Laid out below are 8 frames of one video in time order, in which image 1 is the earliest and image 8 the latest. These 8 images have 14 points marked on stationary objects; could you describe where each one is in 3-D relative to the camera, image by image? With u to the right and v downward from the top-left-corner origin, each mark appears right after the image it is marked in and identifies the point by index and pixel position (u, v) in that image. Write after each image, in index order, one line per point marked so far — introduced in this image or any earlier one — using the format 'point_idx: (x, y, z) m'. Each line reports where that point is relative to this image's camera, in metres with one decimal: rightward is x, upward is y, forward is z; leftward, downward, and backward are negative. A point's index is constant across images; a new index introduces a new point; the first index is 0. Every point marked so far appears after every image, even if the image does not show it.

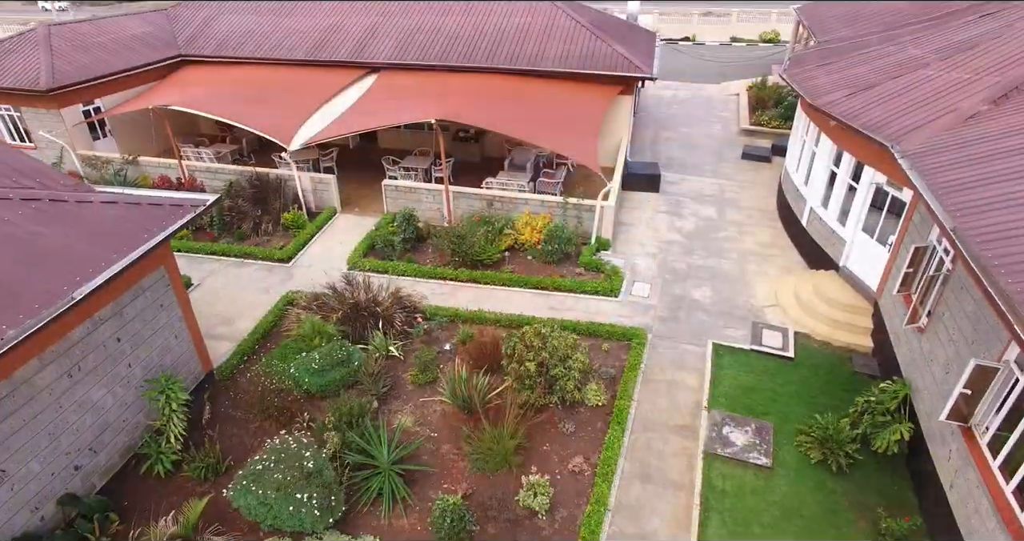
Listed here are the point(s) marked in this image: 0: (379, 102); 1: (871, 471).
0: (-5.8, +7.4, +17.9) m
1: (+8.1, -4.5, +9.2) m
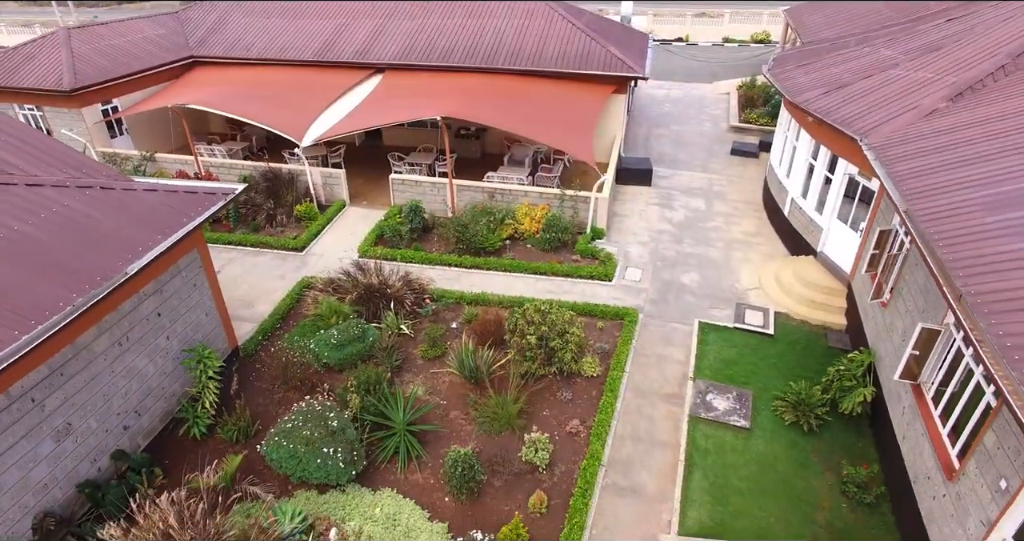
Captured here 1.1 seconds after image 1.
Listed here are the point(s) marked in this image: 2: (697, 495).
0: (-5.8, +7.9, +18.8) m
1: (+8.2, -4.0, +10.2) m
2: (+4.2, -5.1, +9.2) m
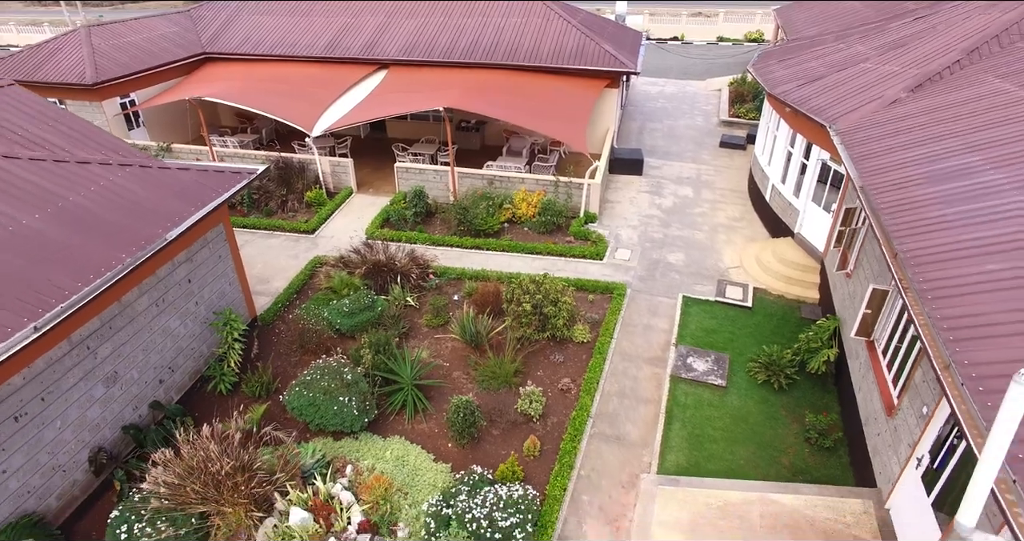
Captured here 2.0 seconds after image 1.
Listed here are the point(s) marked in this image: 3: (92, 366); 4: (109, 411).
0: (-5.9, +8.6, +19.9) m
1: (+8.1, -3.3, +11.3) m
2: (+4.1, -4.3, +10.3) m
3: (-9.2, -2.1, +8.9) m
4: (-9.2, -3.2, +9.3) m
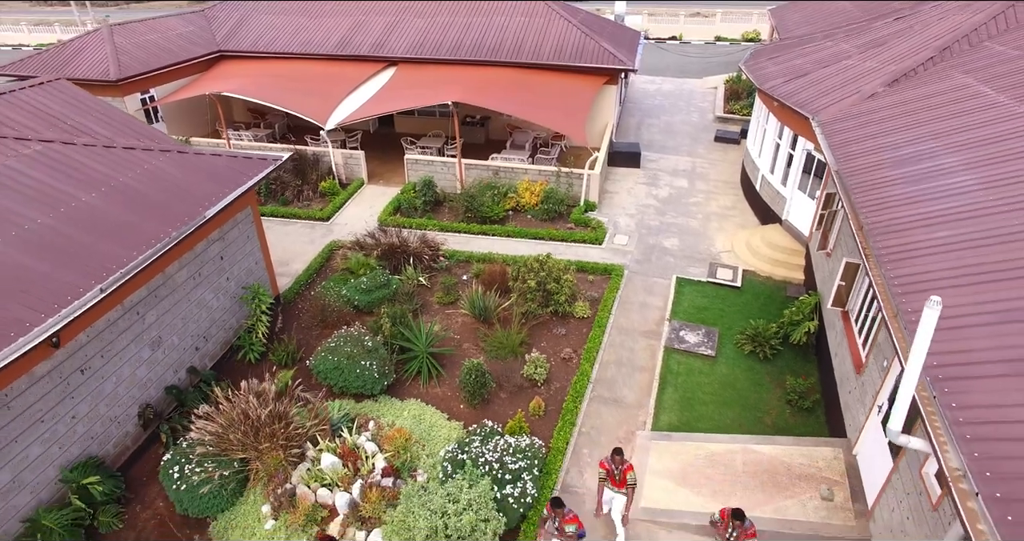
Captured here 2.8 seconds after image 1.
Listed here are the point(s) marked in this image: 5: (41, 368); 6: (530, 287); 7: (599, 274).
0: (-5.7, +9.3, +20.9) m
1: (+8.3, -2.6, +12.2) m
2: (+4.3, -3.7, +11.2) m
3: (-9.0, -1.4, +9.8) m
4: (-9.0, -2.5, +10.2) m
5: (-9.4, -1.9, +8.1) m
6: (+0.6, -0.5, +13.0) m
7: (+3.2, -0.2, +14.9) m
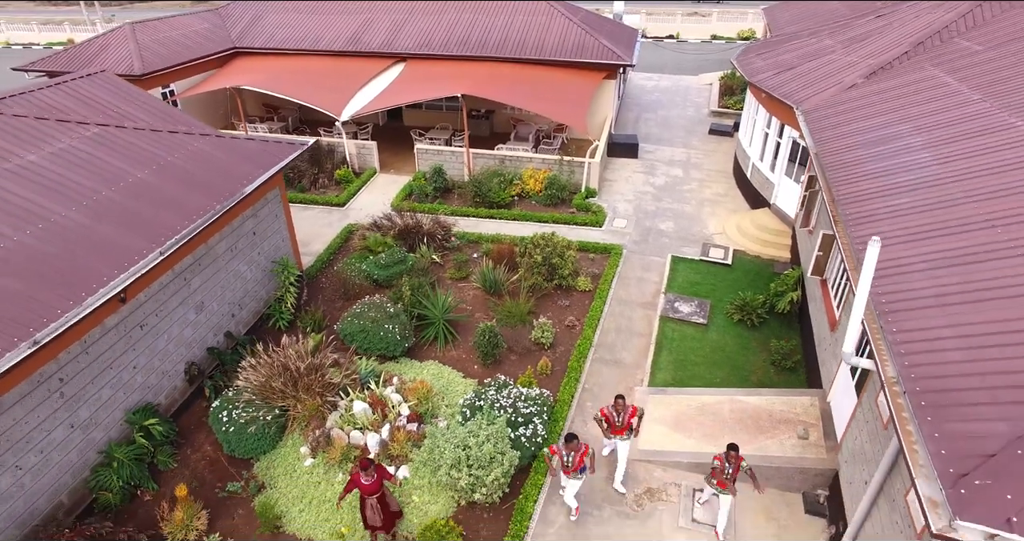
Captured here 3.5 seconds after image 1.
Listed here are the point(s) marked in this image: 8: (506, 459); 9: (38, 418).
0: (-5.5, +10.1, +22.0) m
1: (+8.6, -1.8, +13.4) m
2: (+4.6, -2.8, +12.3) m
3: (-8.7, -0.6, +10.9) m
4: (-8.8, -1.7, +11.3) m
5: (-9.1, -1.1, +9.2) m
6: (+0.9, +0.3, +14.2) m
7: (+3.4, +0.7, +16.0) m
8: (-0.1, -4.2, +9.1) m
9: (-9.5, -3.0, +8.2) m
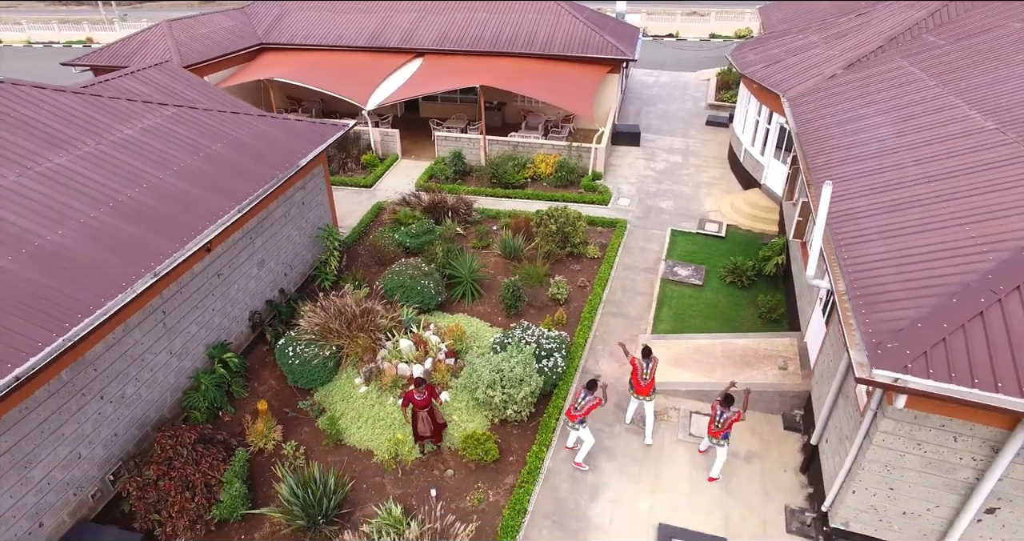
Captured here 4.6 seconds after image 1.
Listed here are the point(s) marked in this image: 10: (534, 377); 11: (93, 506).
0: (-4.8, +11.3, +23.7) m
1: (+9.2, -0.6, +15.1) m
2: (+5.2, -1.6, +14.1) m
3: (-8.0, +0.6, +12.6) m
4: (-8.1, -0.5, +13.0) m
5: (-8.4, +0.1, +10.9) m
6: (+1.5, +1.5, +15.9) m
7: (+4.1, +1.9, +17.7) m
8: (+0.6, -2.9, +10.8) m
9: (-8.9, -1.7, +9.9) m
10: (+0.6, -2.8, +10.9) m
11: (-9.3, -5.2, +9.0) m
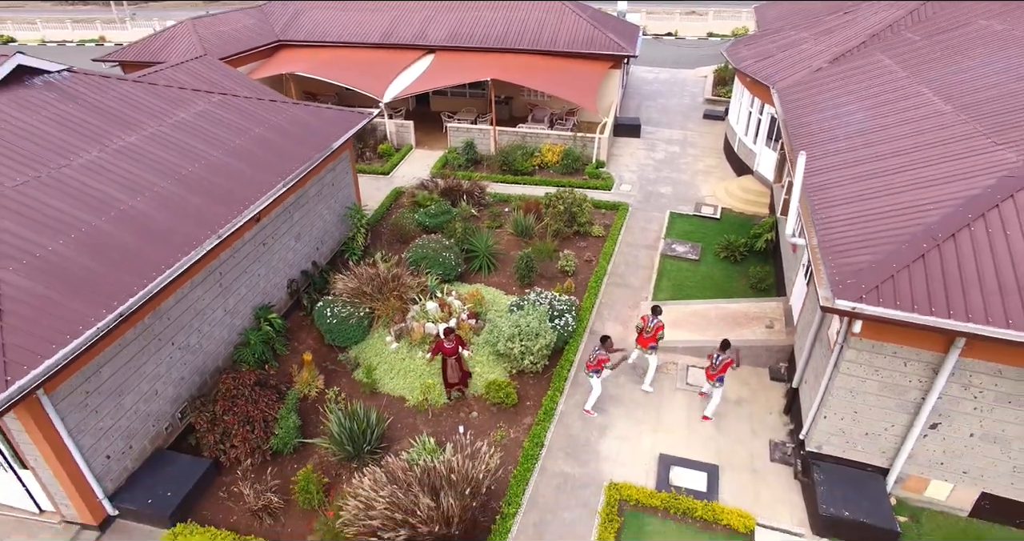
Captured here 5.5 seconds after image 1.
0: (-4.4, +12.2, +25.1) m
1: (+9.7, +0.4, +16.5) m
2: (+5.7, -0.6, +15.4) m
3: (-7.6, +1.6, +14.0) m
4: (-7.6, +0.5, +14.4) m
5: (-7.9, +1.1, +12.2) m
6: (+2.0, +2.5, +17.2) m
7: (+4.6, +2.8, +19.1) m
8: (+1.0, -2.0, +12.1) m
9: (-8.4, -0.7, +11.2) m
10: (+1.1, -1.9, +12.2) m
11: (-8.8, -4.2, +10.3) m
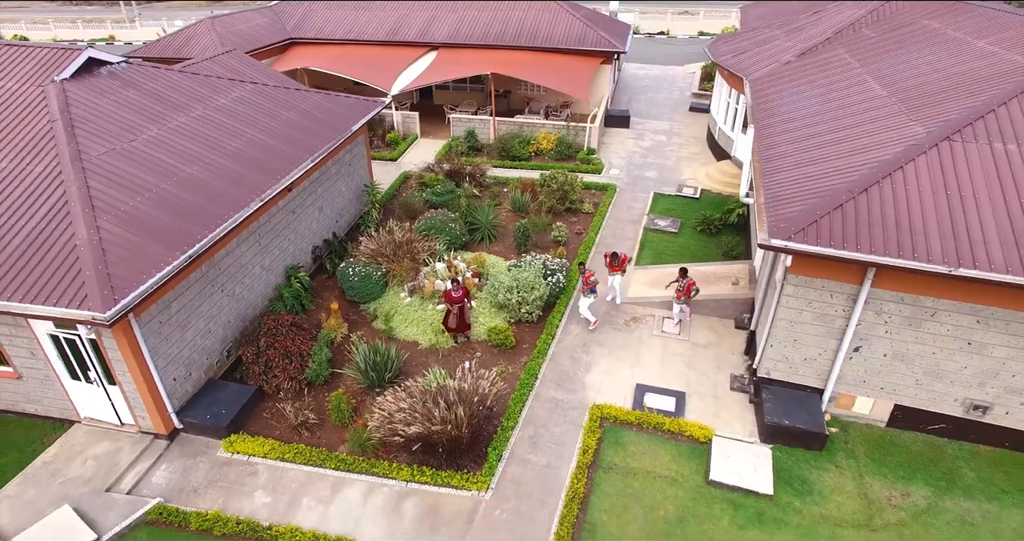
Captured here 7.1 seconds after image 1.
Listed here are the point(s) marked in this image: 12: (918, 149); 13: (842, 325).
0: (-4.5, +13.5, +26.9) m
1: (+9.6, +1.7, +18.4) m
2: (+5.6, +0.6, +17.3) m
3: (-7.6, +2.8, +15.8) m
4: (-7.7, +1.7, +16.2) m
5: (-8.0, +2.3, +14.1) m
6: (+1.9, +3.8, +19.1) m
7: (+4.5, +4.1, +21.0) m
8: (+1.0, -0.7, +14.0) m
9: (-8.4, +0.5, +13.1) m
10: (+1.0, -0.6, +14.1) m
11: (-8.8, -3.0, +12.2) m
12: (+10.5, +3.1, +10.5) m
13: (+8.5, -1.4, +10.5) m
